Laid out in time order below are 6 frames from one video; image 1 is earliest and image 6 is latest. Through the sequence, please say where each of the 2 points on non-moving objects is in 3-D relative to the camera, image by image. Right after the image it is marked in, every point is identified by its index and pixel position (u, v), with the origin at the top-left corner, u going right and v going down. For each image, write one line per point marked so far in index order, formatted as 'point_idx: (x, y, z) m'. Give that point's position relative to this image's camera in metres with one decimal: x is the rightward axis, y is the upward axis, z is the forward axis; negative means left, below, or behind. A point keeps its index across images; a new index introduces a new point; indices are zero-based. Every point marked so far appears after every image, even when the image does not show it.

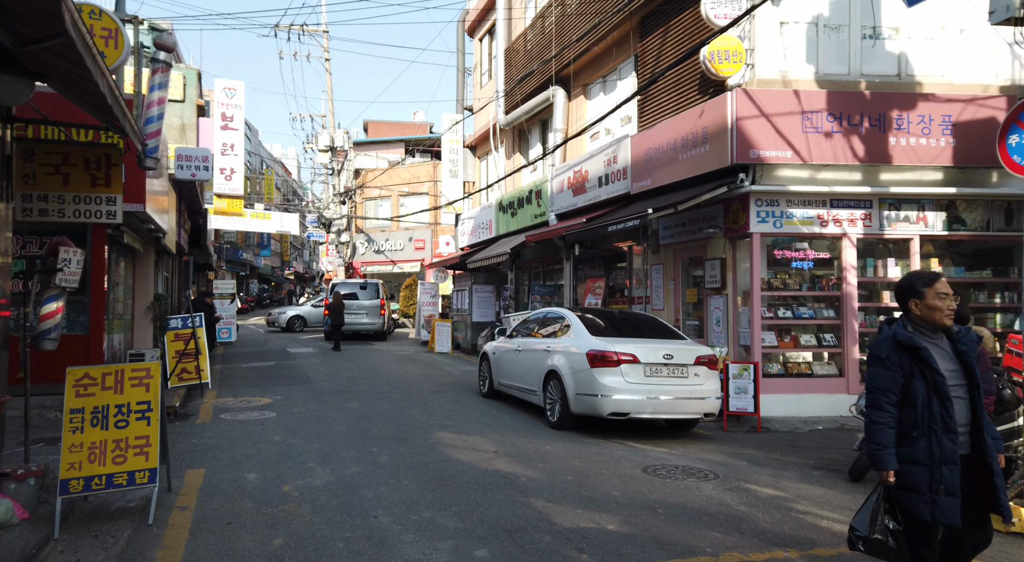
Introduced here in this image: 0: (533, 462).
0: (+0.2, -1.7, +6.7) m
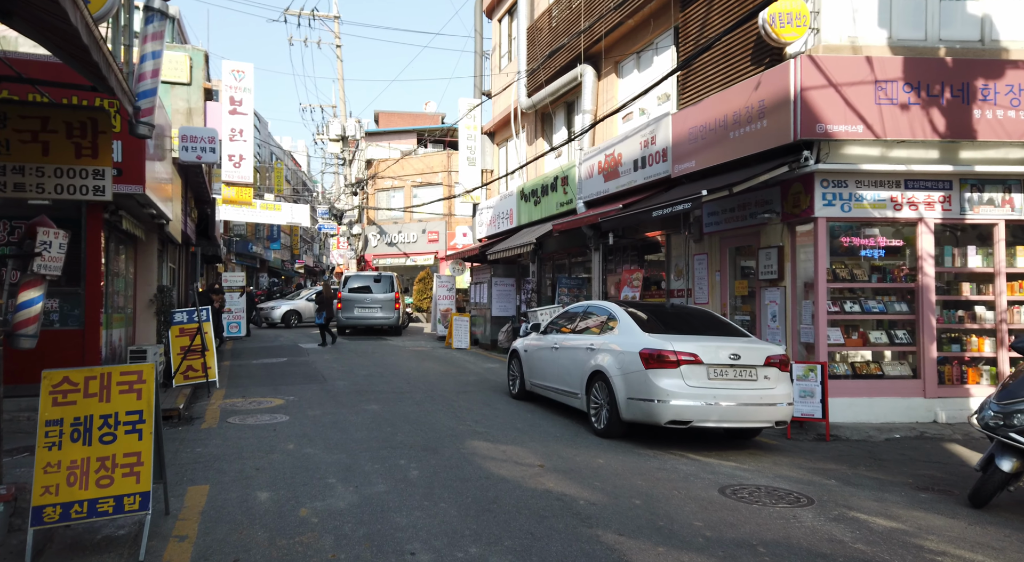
0: (+0.6, -1.6, +5.7) m
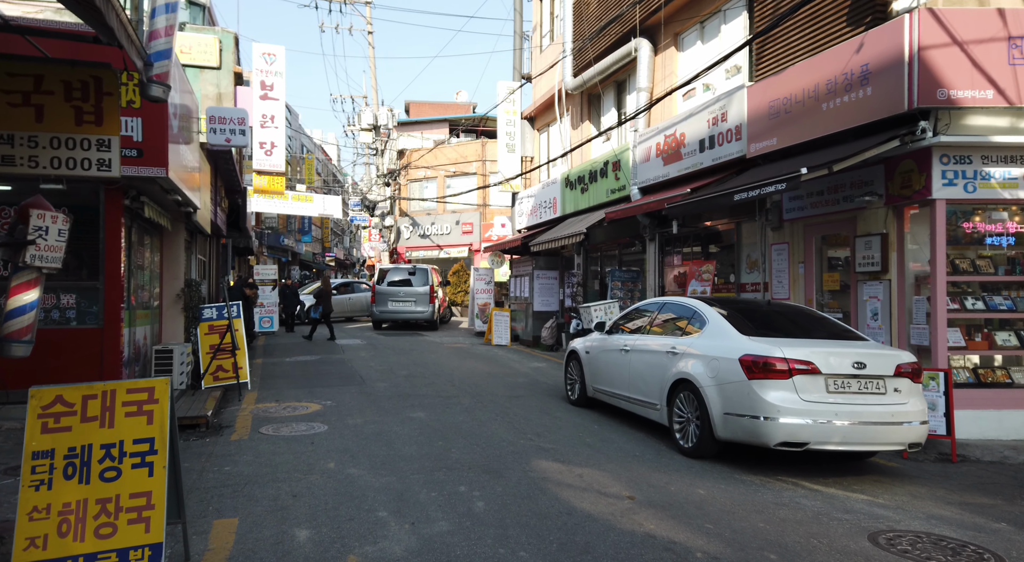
0: (+1.2, -1.6, +4.7) m
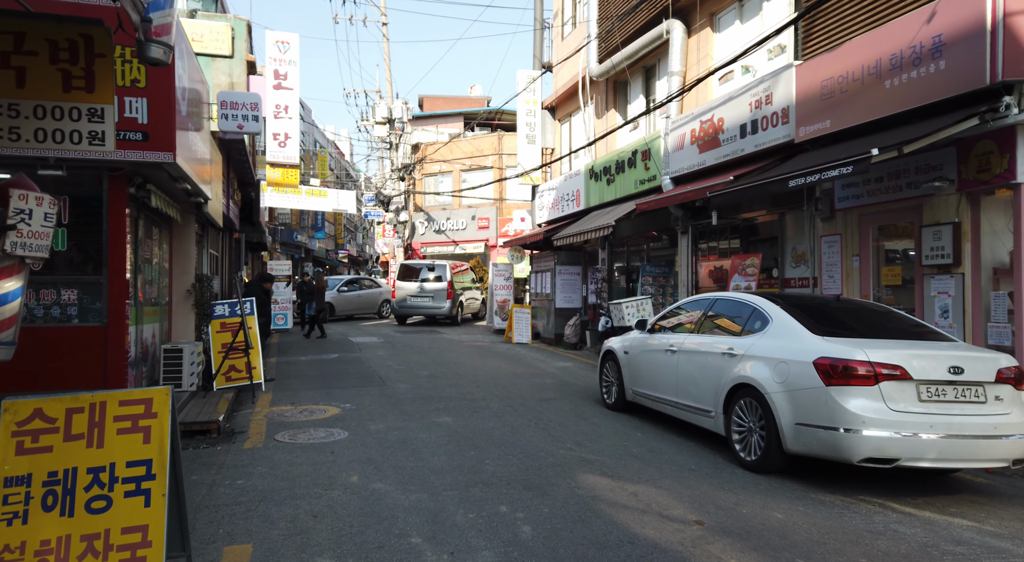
0: (+1.6, -1.6, +4.0) m
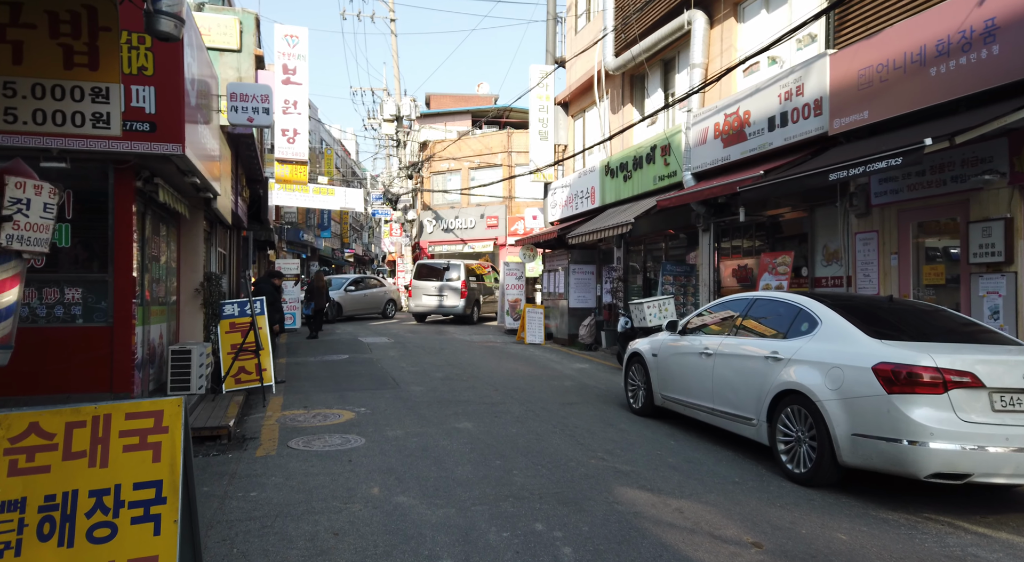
0: (+1.8, -1.6, +3.6) m
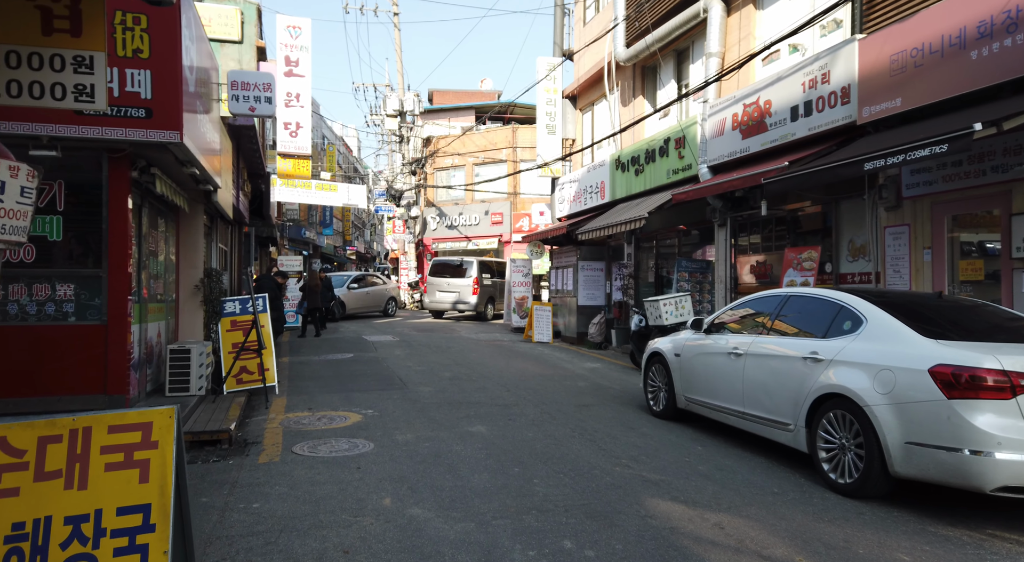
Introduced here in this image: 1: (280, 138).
0: (+2.0, -1.5, +3.2) m
1: (-6.5, +4.0, +19.5) m
